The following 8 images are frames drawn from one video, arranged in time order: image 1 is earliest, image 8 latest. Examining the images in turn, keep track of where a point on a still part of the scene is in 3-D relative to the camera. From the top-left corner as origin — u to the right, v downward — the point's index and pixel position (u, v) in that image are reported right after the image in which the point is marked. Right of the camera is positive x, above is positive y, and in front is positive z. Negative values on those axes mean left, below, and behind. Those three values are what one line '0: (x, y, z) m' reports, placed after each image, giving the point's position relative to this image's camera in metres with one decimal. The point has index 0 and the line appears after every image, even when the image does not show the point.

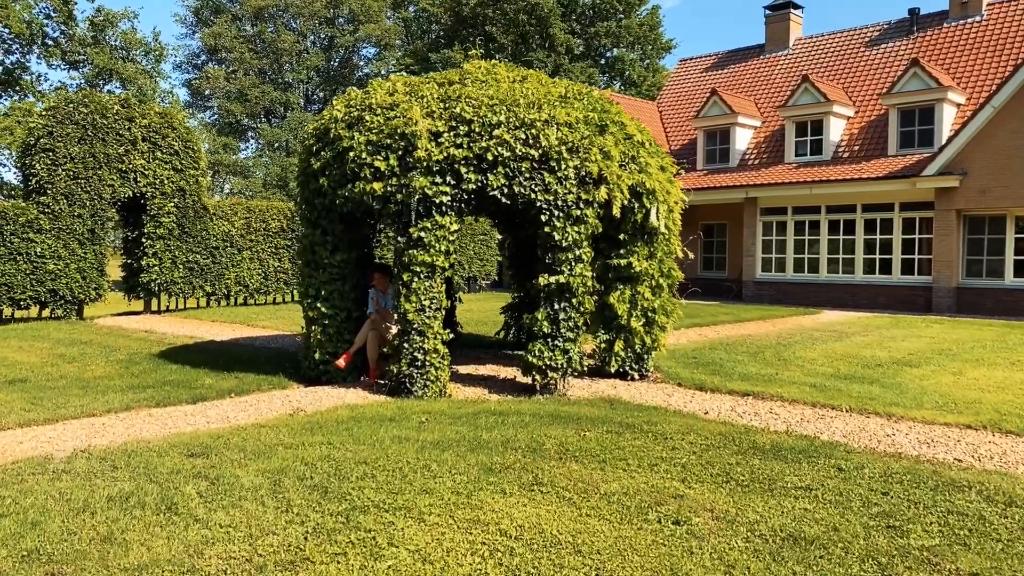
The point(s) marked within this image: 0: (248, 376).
0: (-2.8, -0.9, +8.8) m
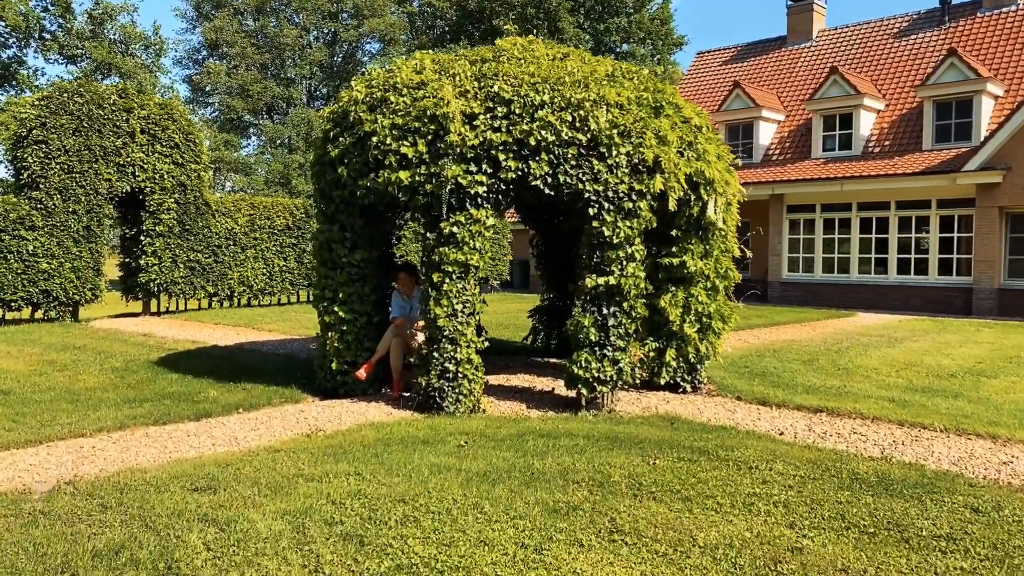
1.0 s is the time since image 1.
0: (-2.4, -1.0, +7.9) m
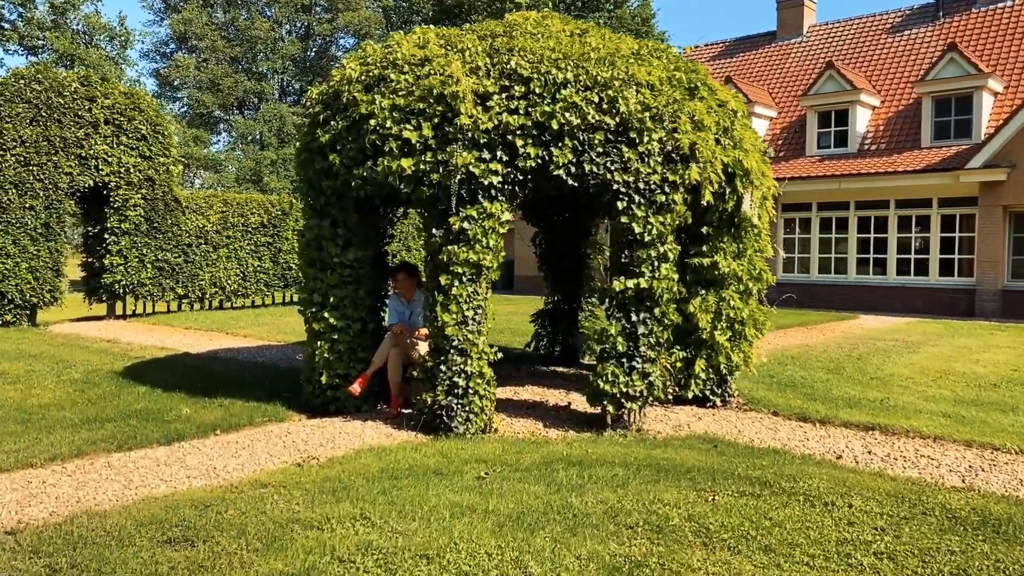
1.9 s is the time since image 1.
0: (-2.3, -1.0, +7.0) m
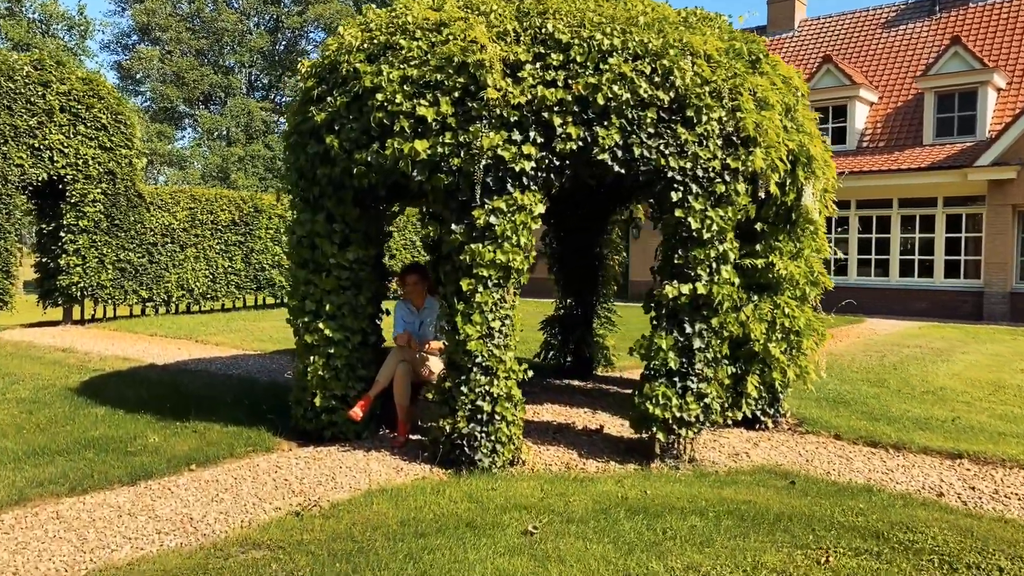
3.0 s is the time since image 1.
0: (-2.1, -1.0, +6.0) m
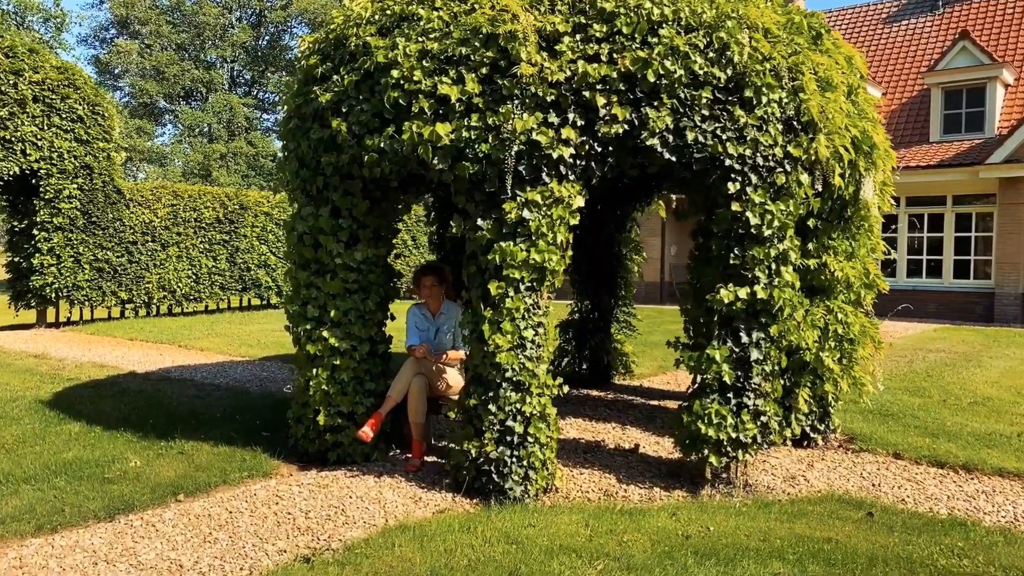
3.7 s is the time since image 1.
0: (-2.0, -1.1, +5.3) m
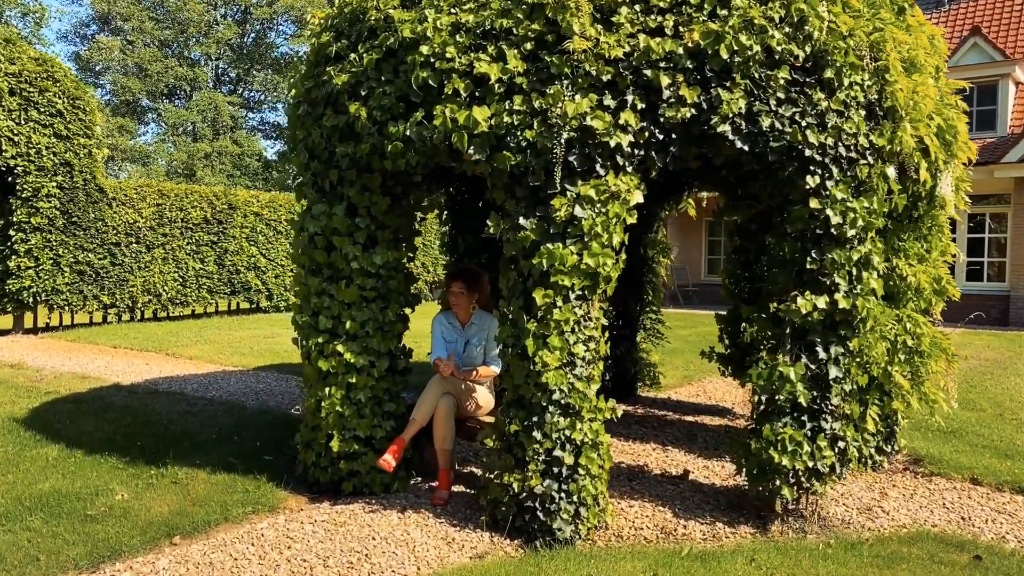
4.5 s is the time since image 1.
0: (-1.7, -1.1, +4.7) m
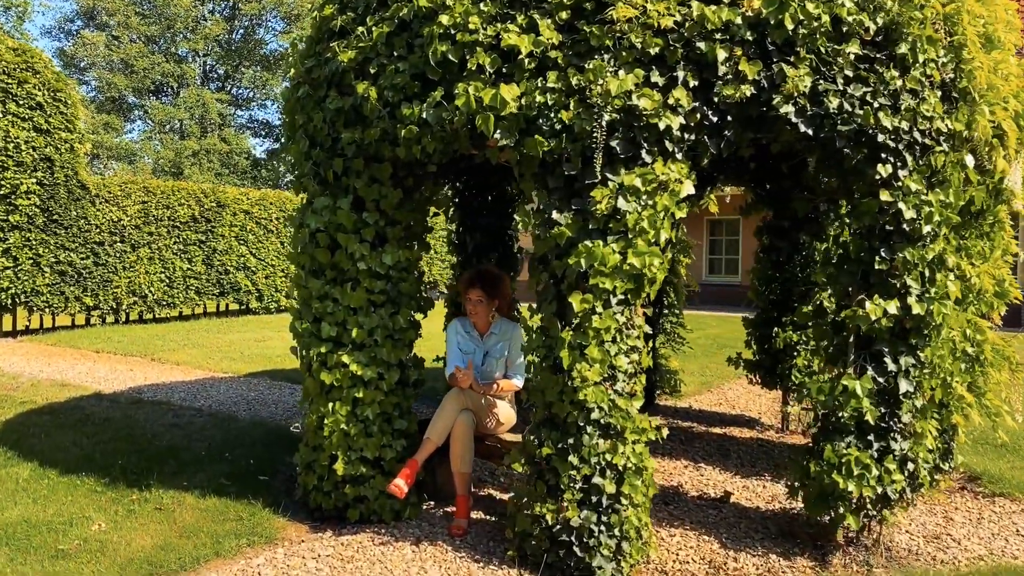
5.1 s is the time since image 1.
0: (-1.6, -1.1, +4.2) m
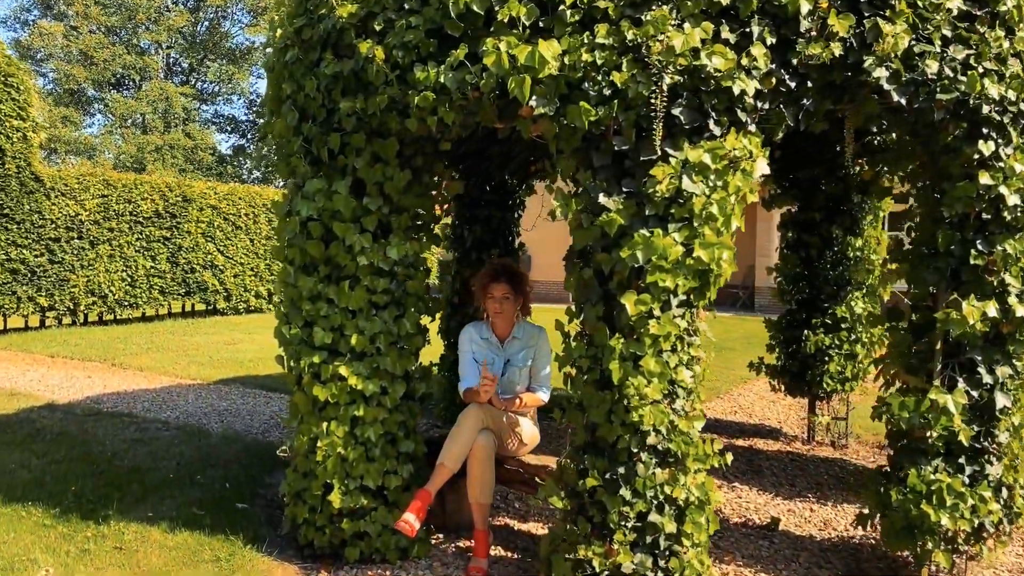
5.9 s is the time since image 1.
0: (-1.5, -1.1, +3.5) m
